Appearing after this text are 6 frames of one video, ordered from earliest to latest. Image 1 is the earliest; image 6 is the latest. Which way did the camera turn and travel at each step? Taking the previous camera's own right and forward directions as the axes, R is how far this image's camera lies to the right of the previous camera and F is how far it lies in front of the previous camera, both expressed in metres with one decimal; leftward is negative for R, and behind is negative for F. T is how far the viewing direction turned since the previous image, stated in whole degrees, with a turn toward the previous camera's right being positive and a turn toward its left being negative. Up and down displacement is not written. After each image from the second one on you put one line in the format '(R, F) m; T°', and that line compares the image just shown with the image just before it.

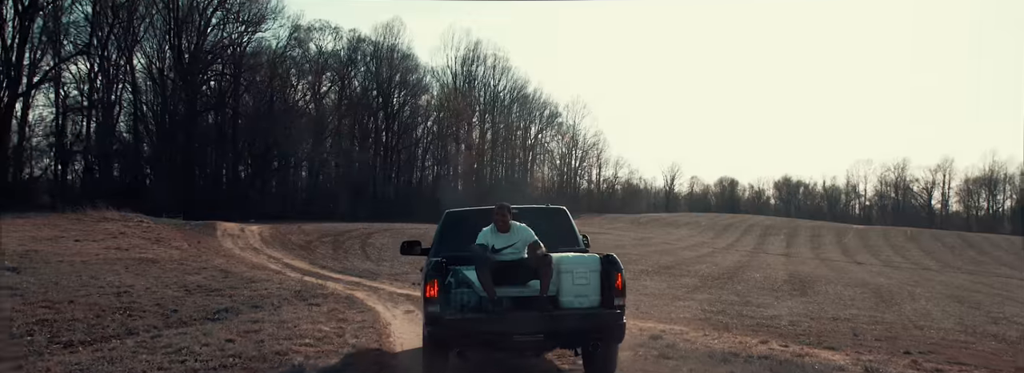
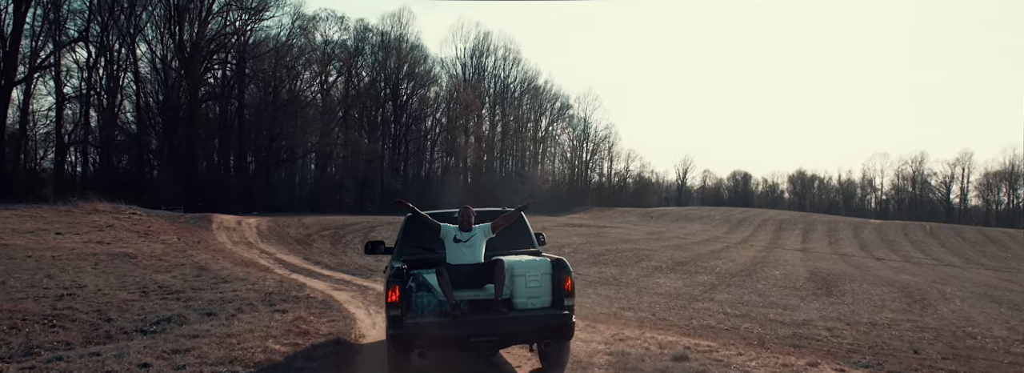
(+0.2, +1.4) m; -1°
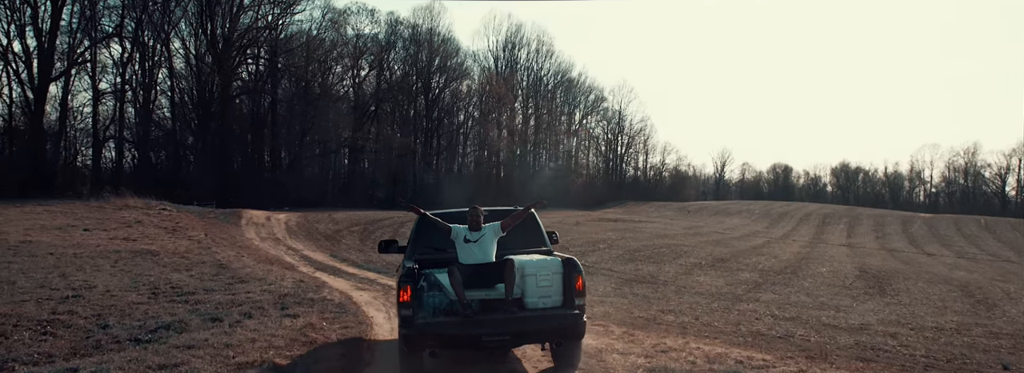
(0.0, +0.8) m; -3°
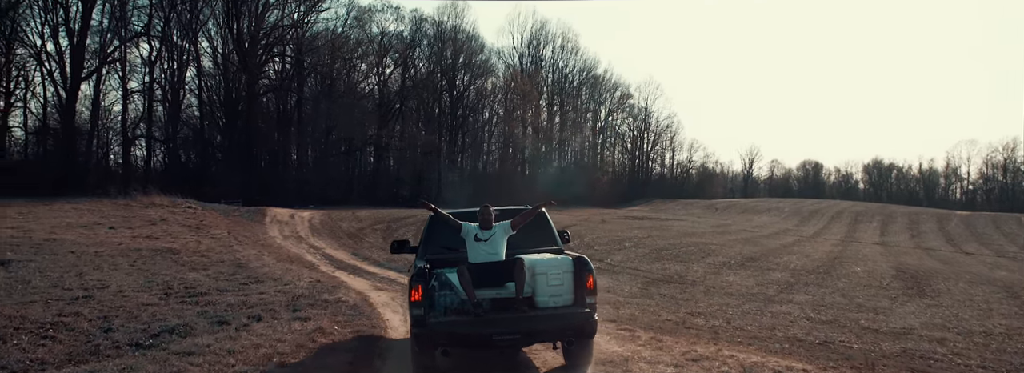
(0.0, +0.4) m; -2°
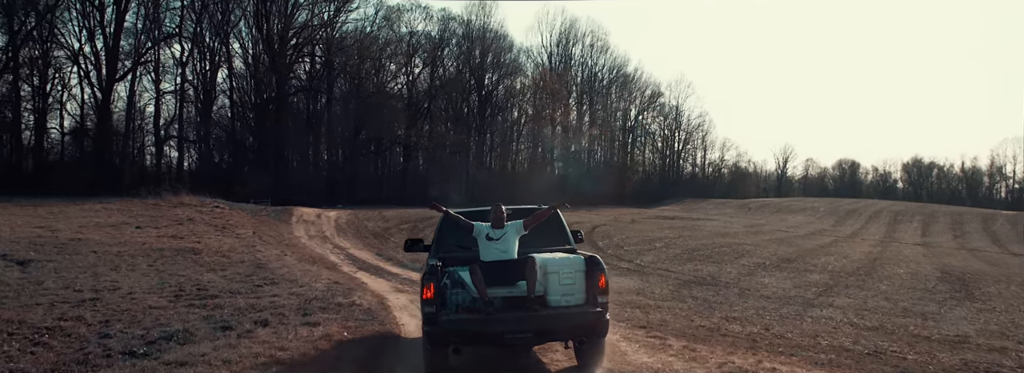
(+0.1, +0.5) m; -2°
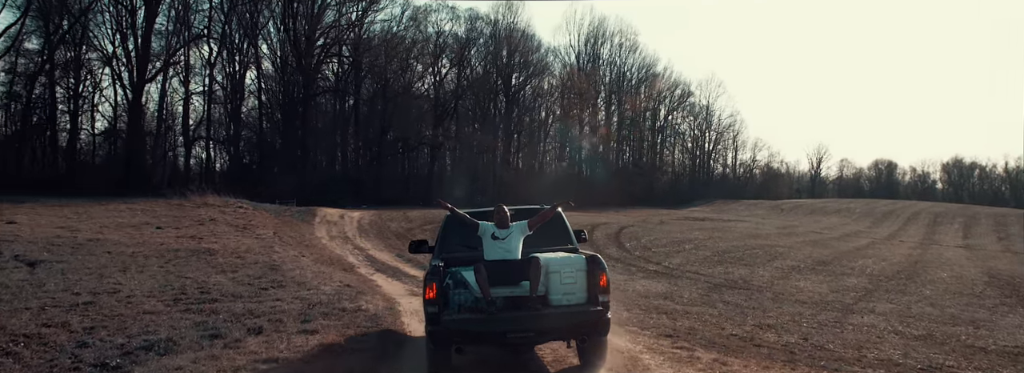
(+0.1, +0.6) m; -2°
